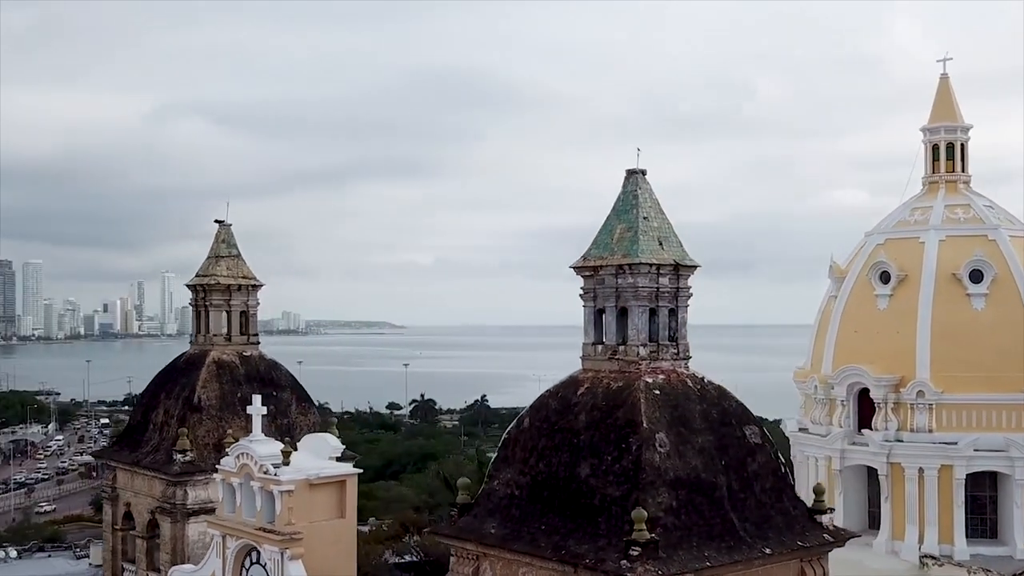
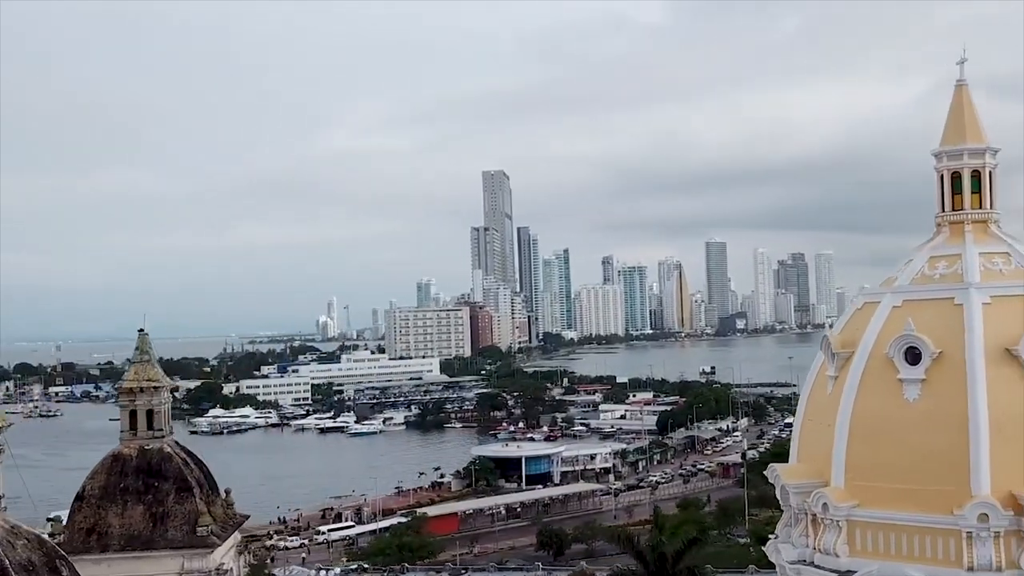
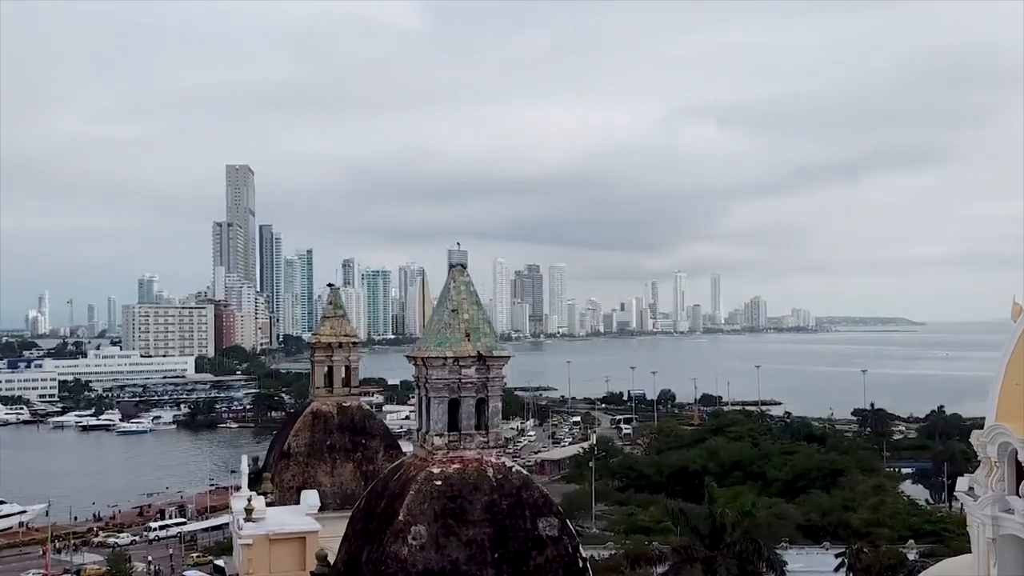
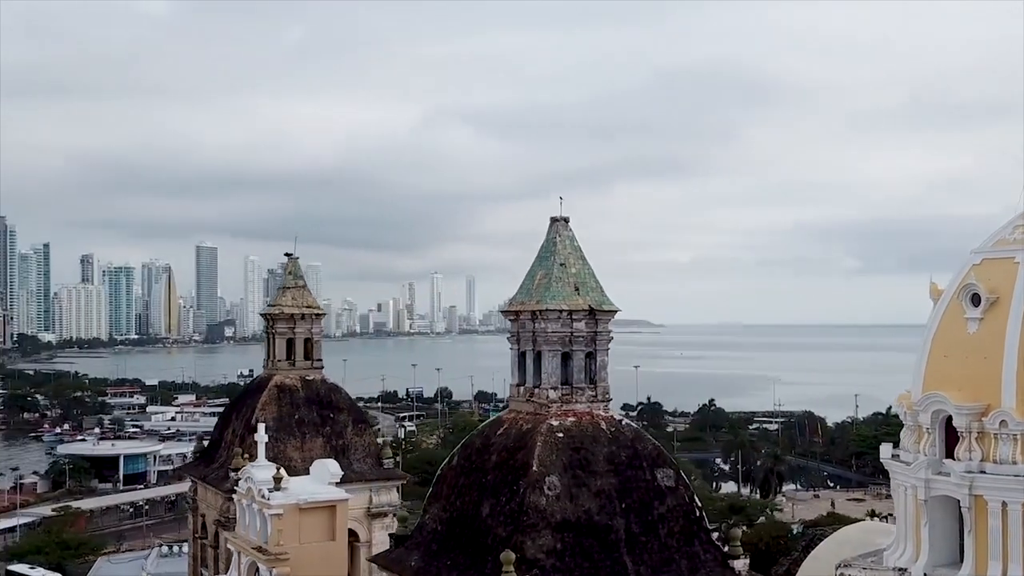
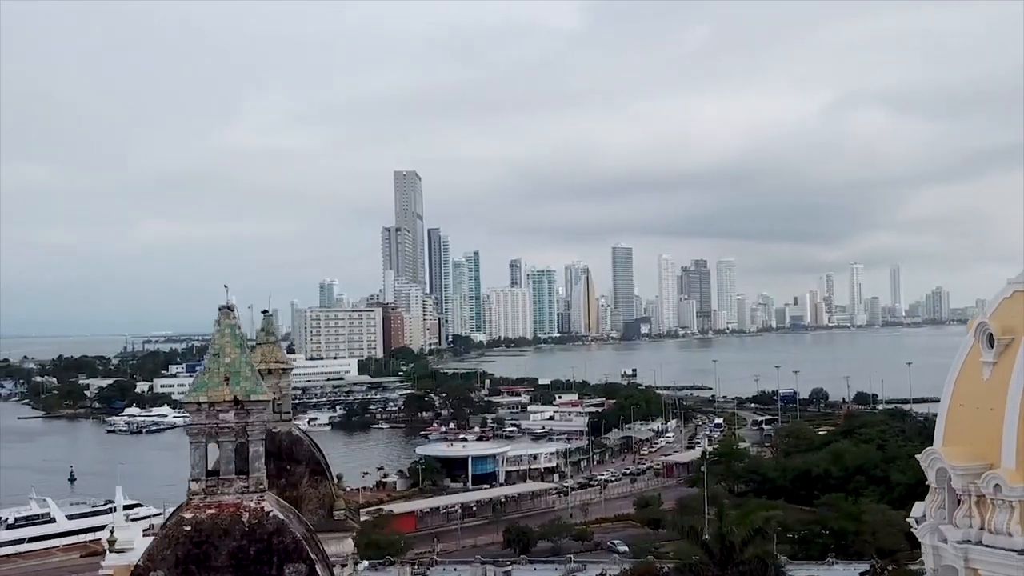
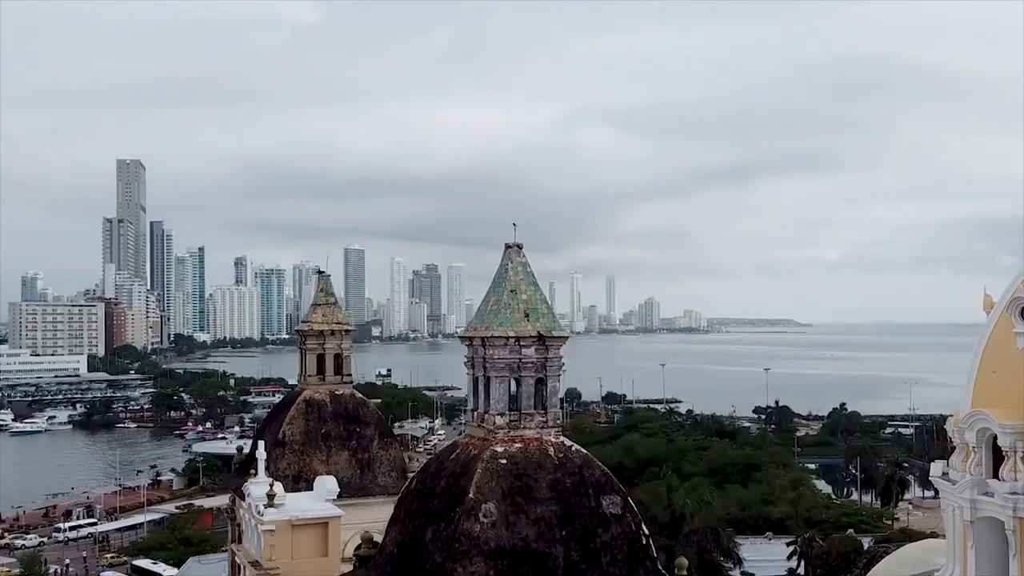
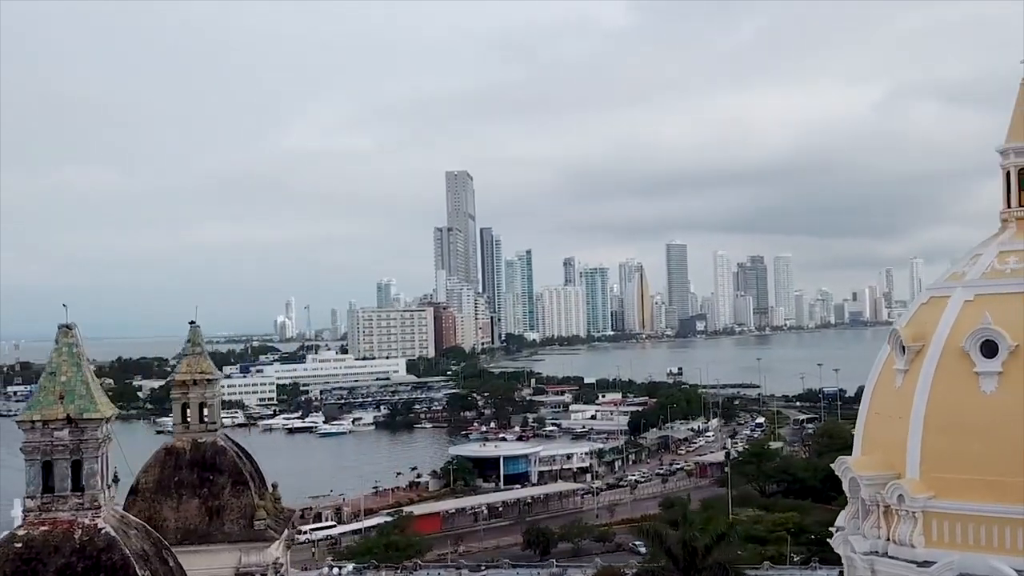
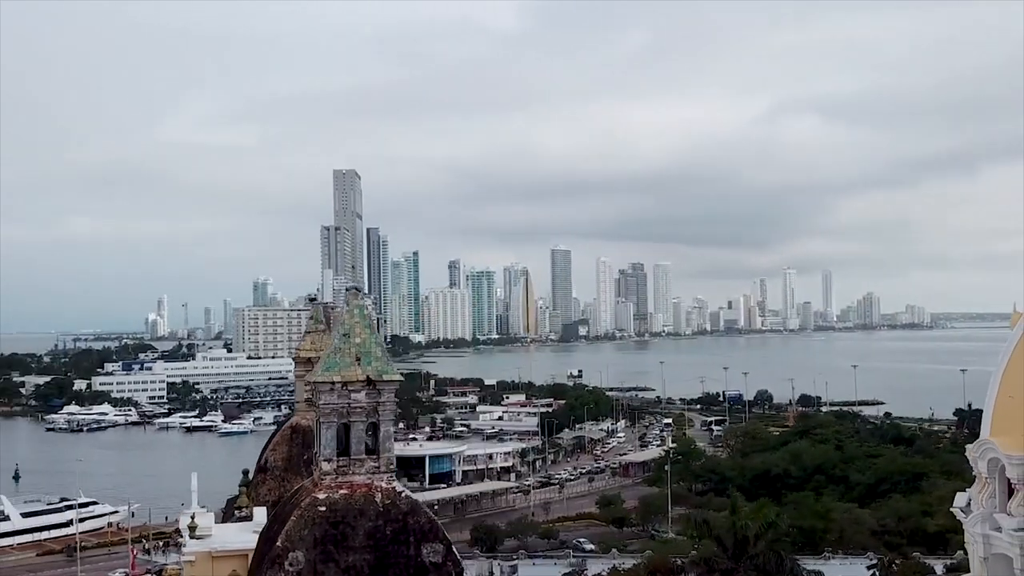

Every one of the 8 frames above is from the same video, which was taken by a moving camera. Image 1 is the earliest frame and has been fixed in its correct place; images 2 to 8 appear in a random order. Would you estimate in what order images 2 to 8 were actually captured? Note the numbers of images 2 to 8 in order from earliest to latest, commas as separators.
4, 6, 3, 8, 5, 7, 2
